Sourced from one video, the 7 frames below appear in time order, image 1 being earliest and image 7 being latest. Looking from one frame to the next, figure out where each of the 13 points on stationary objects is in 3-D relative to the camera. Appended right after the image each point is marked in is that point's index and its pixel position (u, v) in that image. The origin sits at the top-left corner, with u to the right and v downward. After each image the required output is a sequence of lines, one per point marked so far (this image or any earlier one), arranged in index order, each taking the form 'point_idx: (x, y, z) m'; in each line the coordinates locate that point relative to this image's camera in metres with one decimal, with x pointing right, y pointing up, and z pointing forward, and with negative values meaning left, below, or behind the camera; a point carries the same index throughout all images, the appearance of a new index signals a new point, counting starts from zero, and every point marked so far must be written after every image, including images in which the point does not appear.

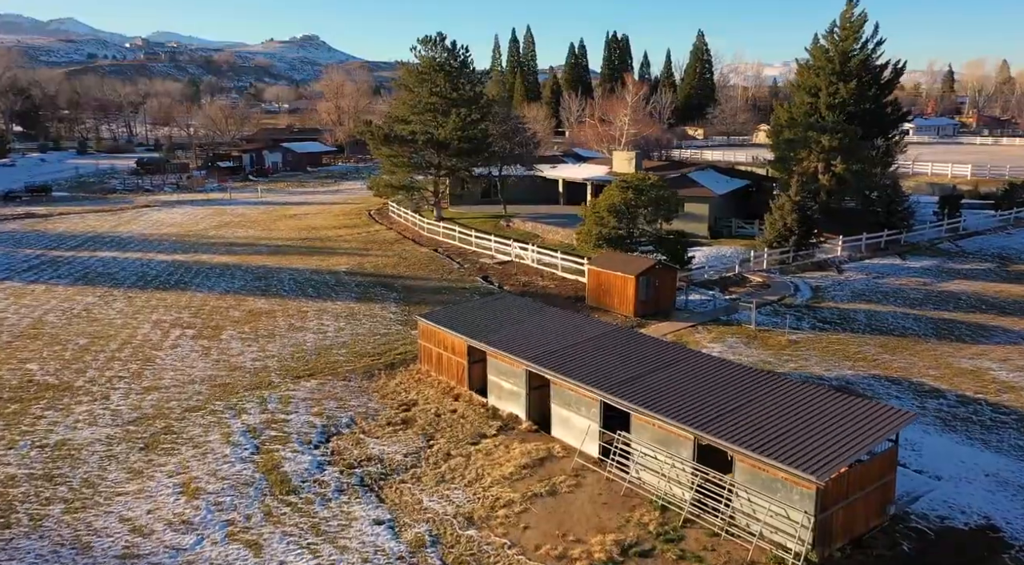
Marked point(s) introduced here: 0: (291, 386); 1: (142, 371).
0: (-5.1, -2.4, +18.3) m
1: (-9.1, -2.2, +19.1) m
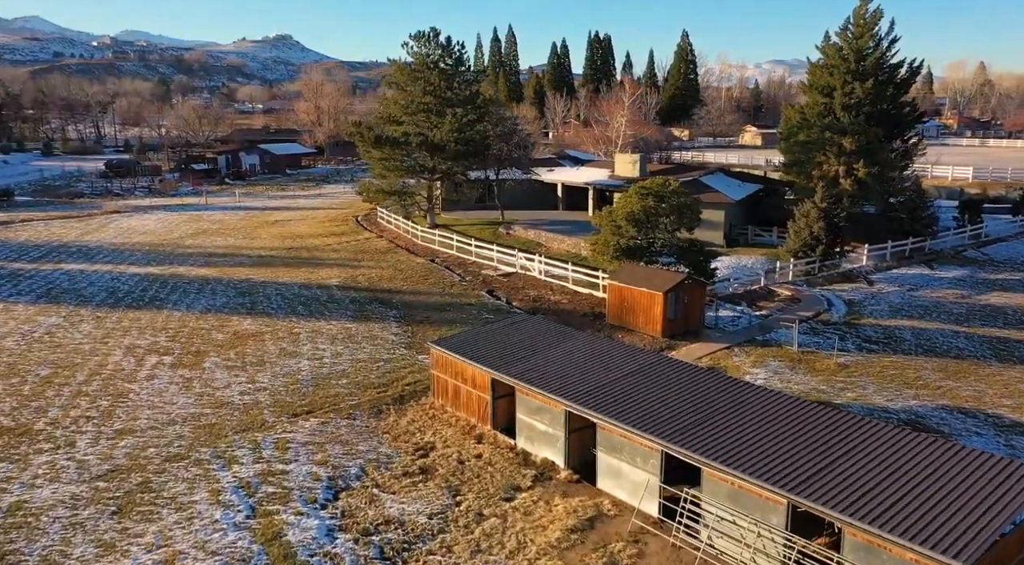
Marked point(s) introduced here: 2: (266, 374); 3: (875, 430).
0: (-4.5, -2.9, +15.9) m
1: (-8.5, -2.7, +16.6) m
2: (-5.9, -2.2, +18.9) m
3: (+6.0, -2.4, +13.1) m
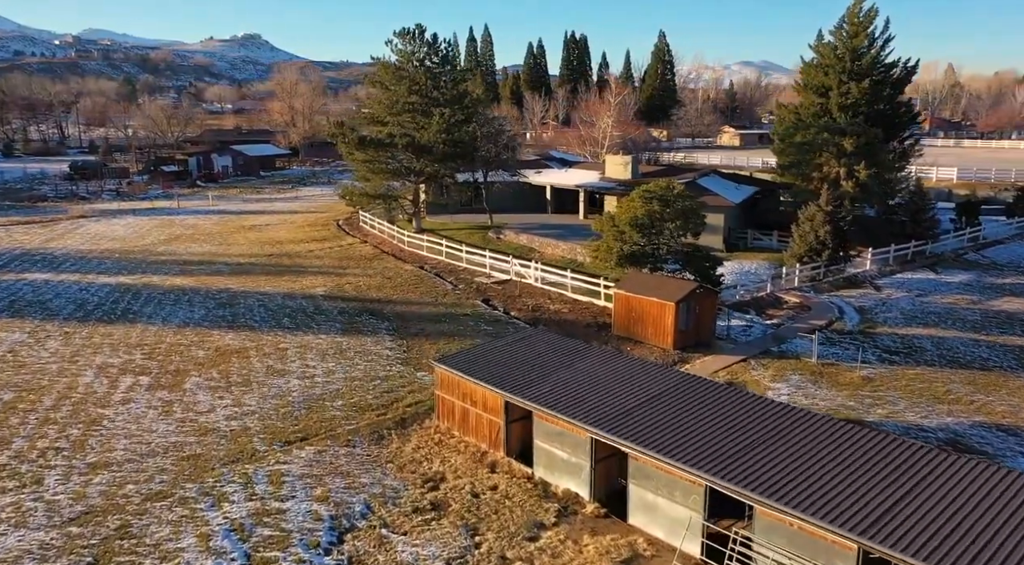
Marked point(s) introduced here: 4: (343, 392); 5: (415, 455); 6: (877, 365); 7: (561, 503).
0: (-4.3, -3.2, +14.5) m
1: (-8.2, -3.0, +15.1) m
2: (-5.8, -2.5, +17.4) m
3: (+6.3, -2.6, +12.1) m
4: (-3.8, -2.5, +17.7) m
5: (-1.8, -3.3, +14.7) m
6: (+8.8, -2.0, +18.9) m
7: (+0.8, -3.7, +13.1) m
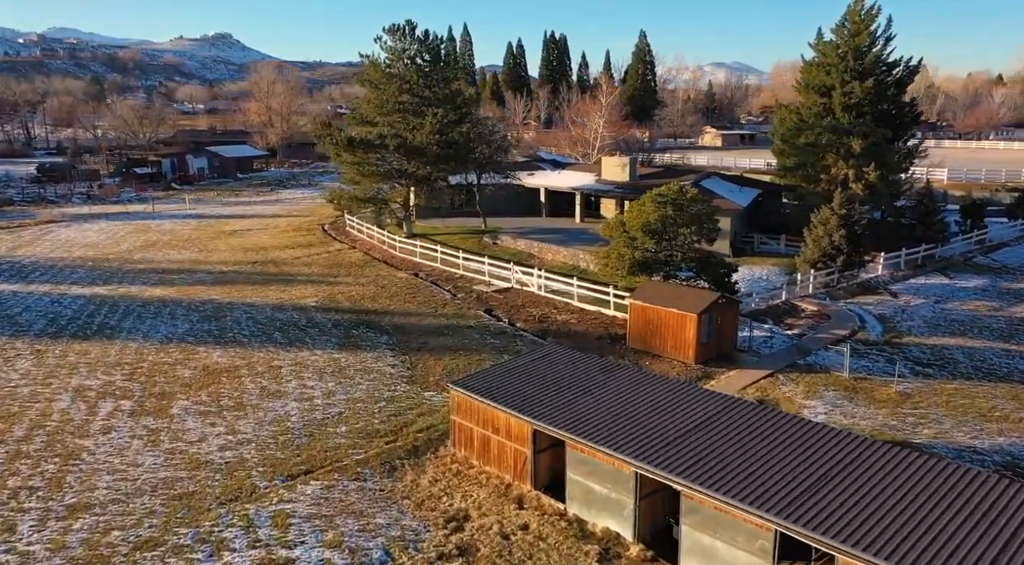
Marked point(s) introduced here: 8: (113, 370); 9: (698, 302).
0: (-3.8, -3.5, +13.1) m
1: (-7.8, -3.3, +13.5) m
2: (-5.4, -2.8, +15.9) m
3: (+6.9, -2.9, +11.0) m
4: (-3.5, -2.8, +16.3) m
5: (-1.4, -3.5, +13.4) m
6: (+9.2, -2.2, +17.9) m
7: (+1.3, -4.0, +11.8) m
8: (-9.5, -2.1, +18.6) m
9: (+4.6, -0.5, +19.1) m
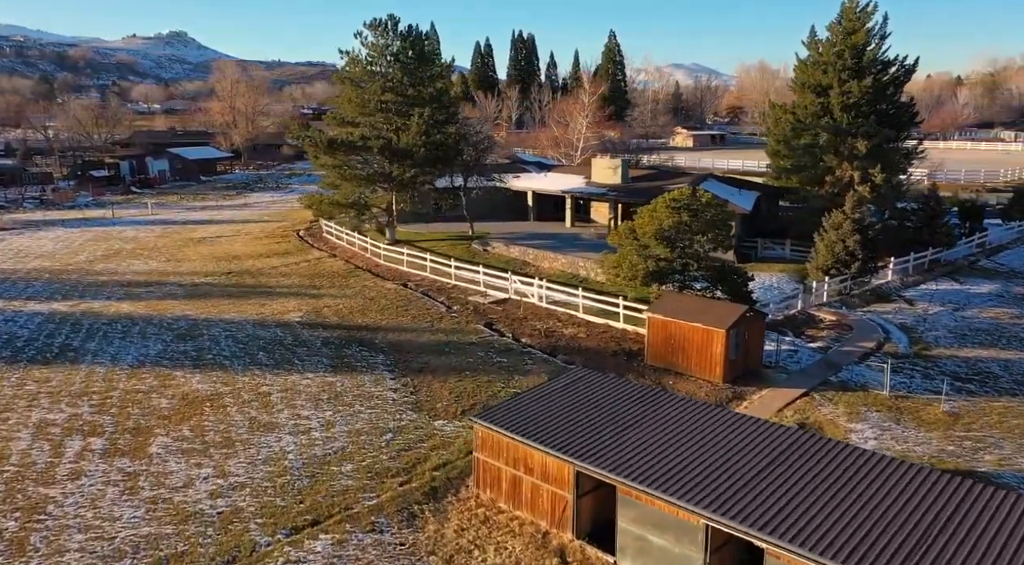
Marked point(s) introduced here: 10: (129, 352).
0: (-3.2, -3.9, +11.3) m
1: (-7.2, -3.7, +11.5) m
2: (-4.9, -3.2, +14.1) m
3: (+7.6, -3.1, +9.7) m
4: (-3.0, -3.1, +14.5) m
5: (-0.8, -3.9, +11.7) m
6: (+9.5, -2.4, +16.8) m
7: (+2.0, -4.3, +10.3) m
8: (-9.2, -2.5, +16.6) m
9: (+4.8, -0.8, +17.8) m
10: (-9.6, -1.7, +19.6) m
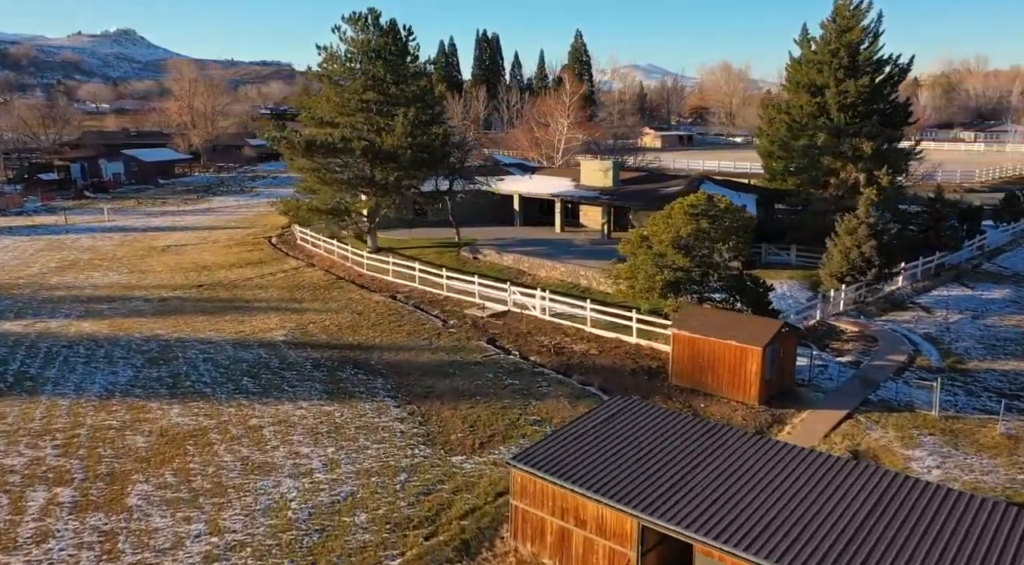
0: (-2.4, -4.2, +9.5) m
1: (-6.5, -4.2, +9.6) m
2: (-4.3, -3.6, +12.2) m
3: (+8.4, -3.4, +8.5) m
4: (-2.5, -3.5, +12.7) m
5: (-0.1, -4.2, +10.1) m
6: (+9.9, -2.7, +15.6) m
7: (+2.8, -4.6, +8.8) m
8: (-8.7, -2.9, +14.5) m
9: (+5.2, -1.0, +16.4) m
10: (-9.3, -2.2, +17.4) m
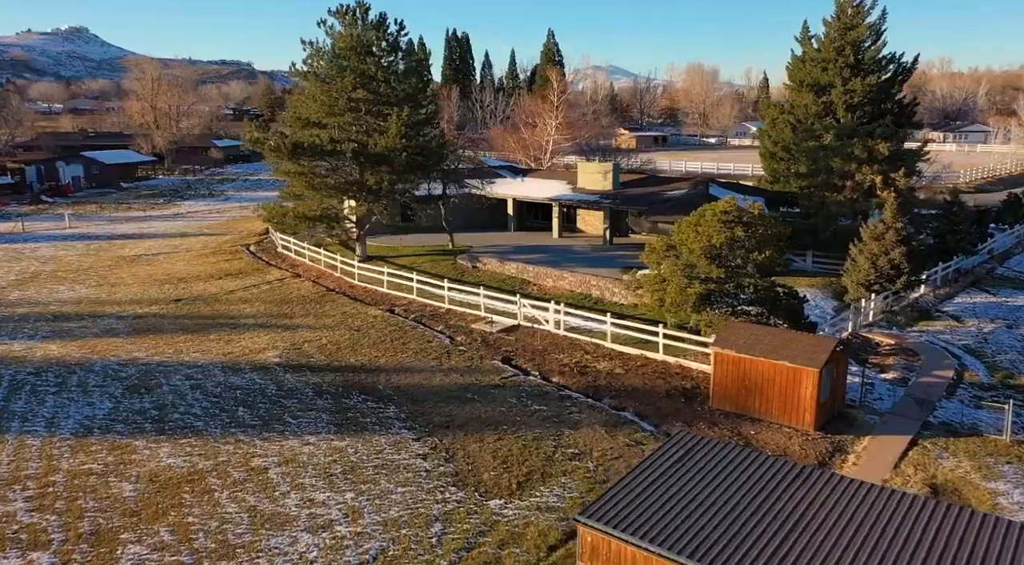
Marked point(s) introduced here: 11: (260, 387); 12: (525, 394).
0: (-1.5, -4.6, +7.8) m
1: (-5.5, -4.5, +7.7) m
2: (-3.5, -3.9, +10.4) m
3: (+9.4, -3.6, +7.3) m
4: (-1.7, -3.8, +11.0) m
5: (+0.9, -4.5, +8.4) m
6: (+10.6, -2.9, +14.5) m
7: (+3.8, -4.9, +7.3) m
8: (-8.0, -3.3, +12.5) m
9: (+5.8, -1.3, +15.0) m
10: (-8.7, -2.6, +15.4) m
11: (-5.5, -2.3, +17.0) m
12: (+0.3, -2.4, +16.8) m
